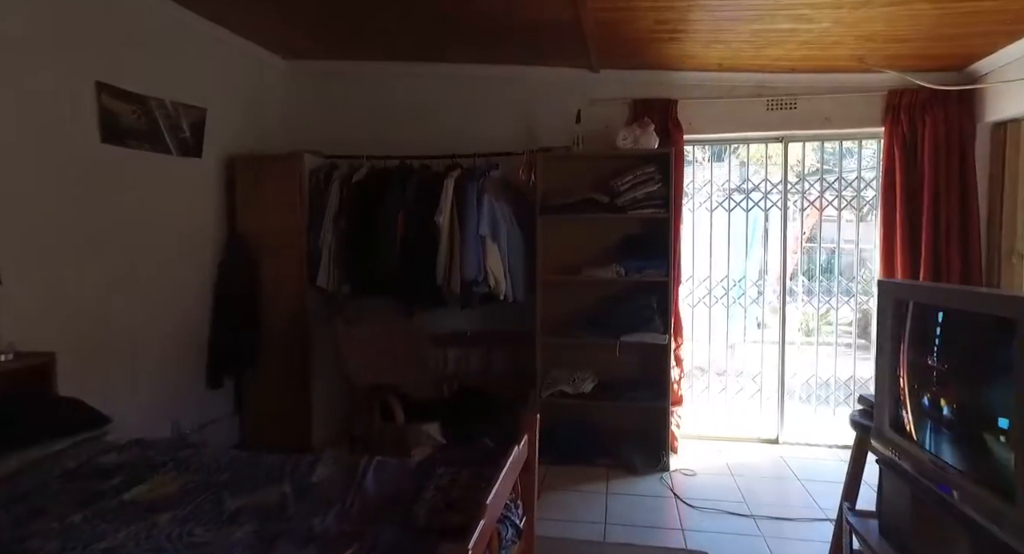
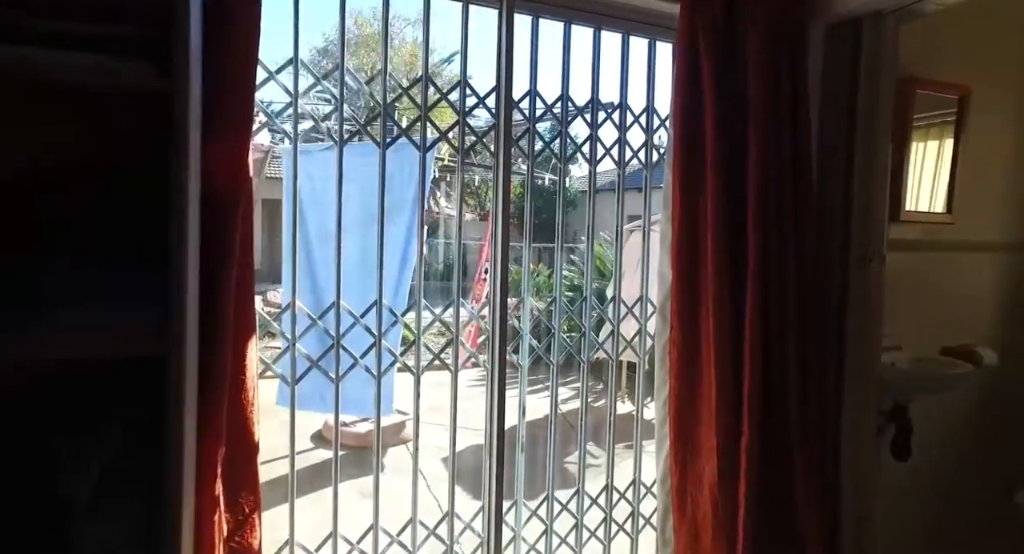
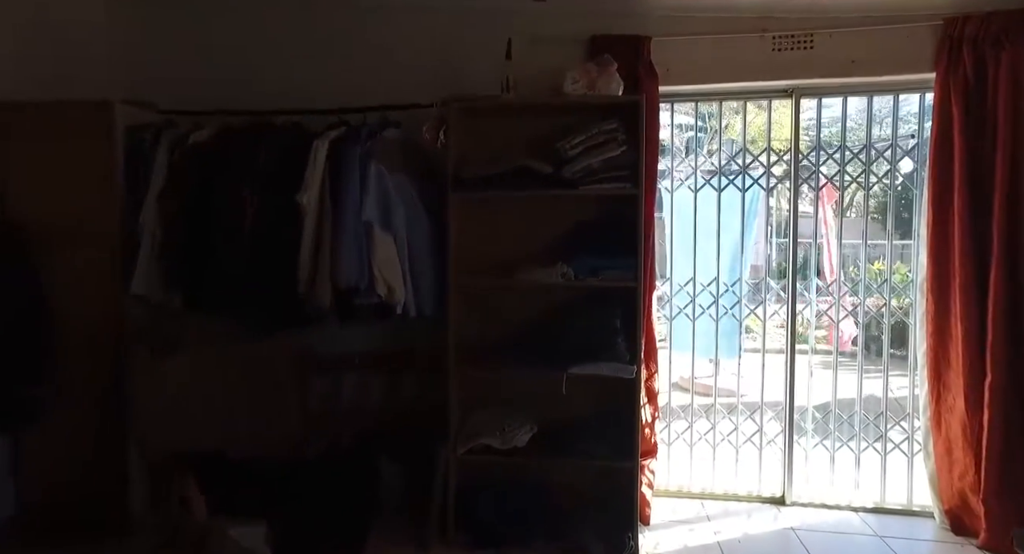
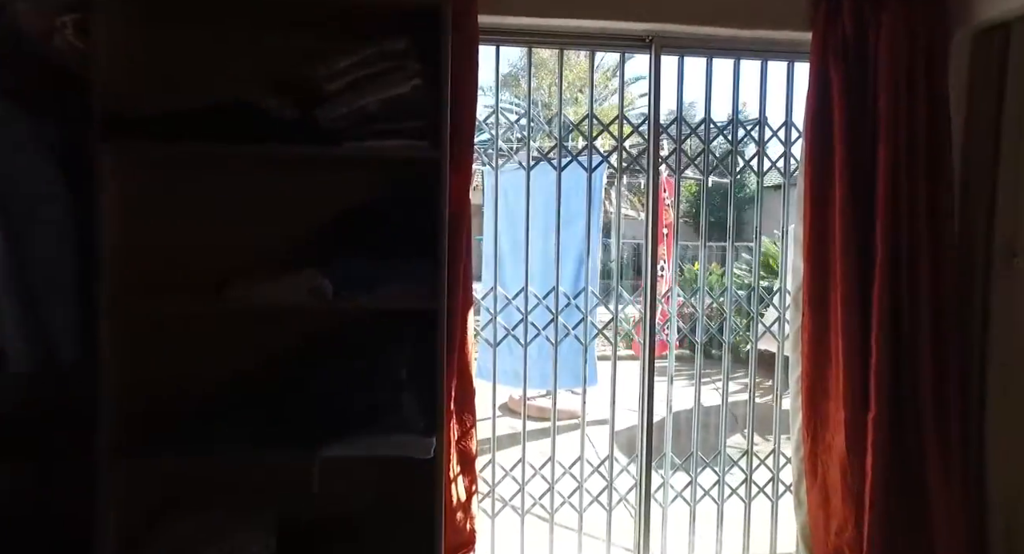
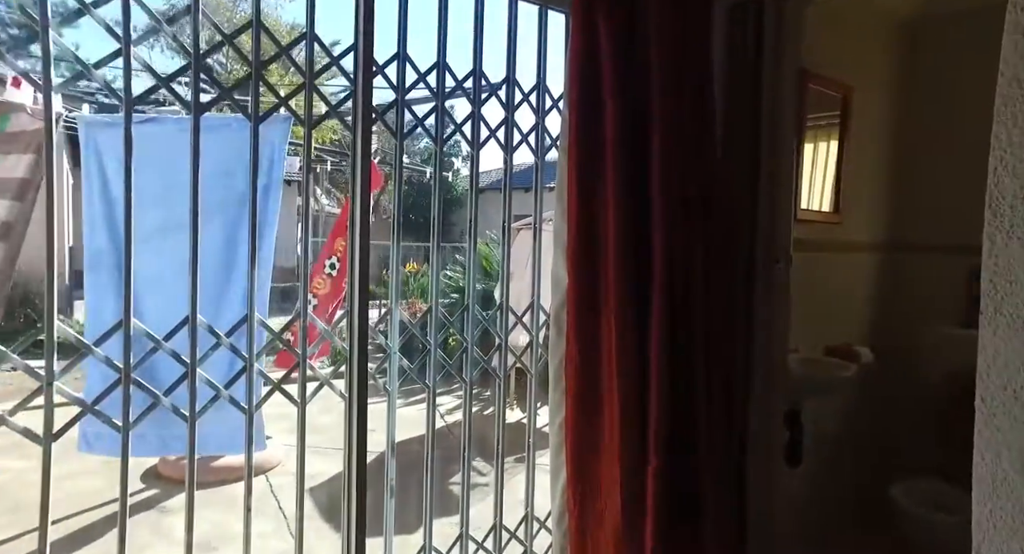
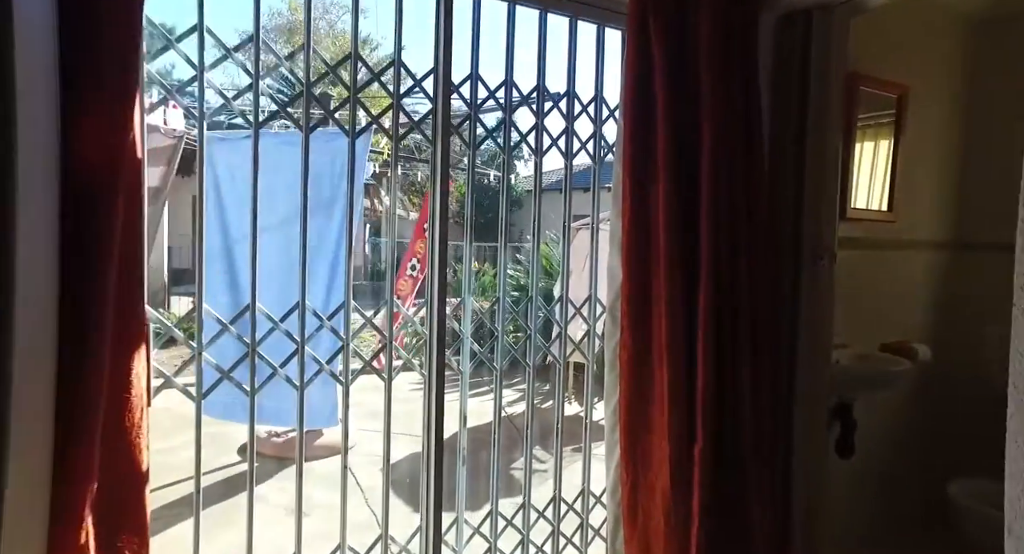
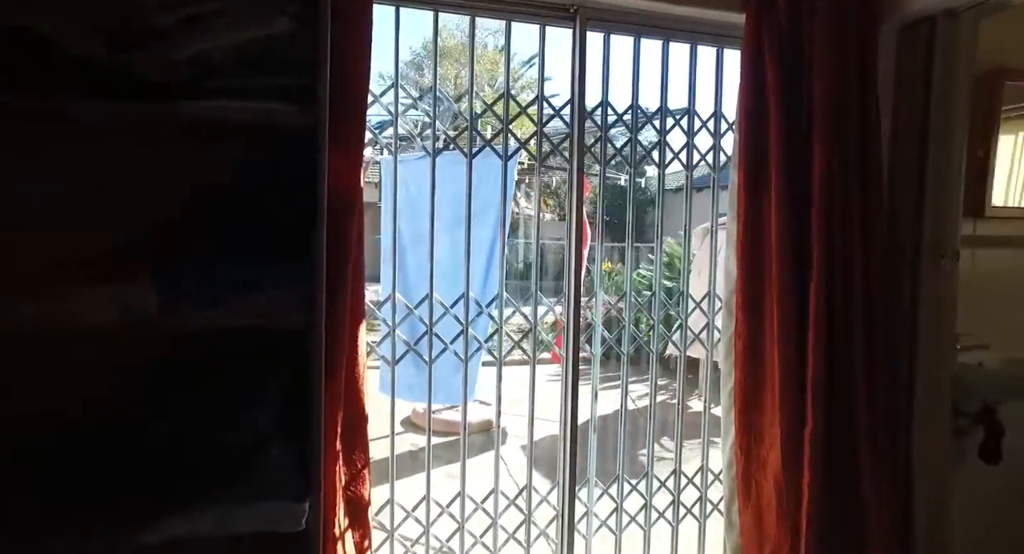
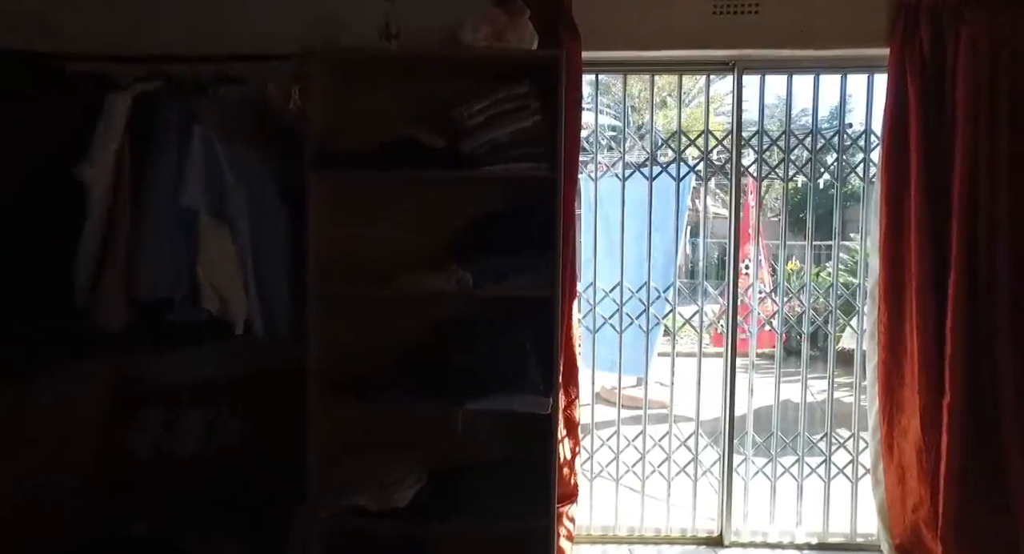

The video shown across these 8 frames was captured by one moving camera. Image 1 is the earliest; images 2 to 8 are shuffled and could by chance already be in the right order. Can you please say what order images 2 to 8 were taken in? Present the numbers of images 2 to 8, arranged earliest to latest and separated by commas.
3, 8, 4, 7, 2, 6, 5
